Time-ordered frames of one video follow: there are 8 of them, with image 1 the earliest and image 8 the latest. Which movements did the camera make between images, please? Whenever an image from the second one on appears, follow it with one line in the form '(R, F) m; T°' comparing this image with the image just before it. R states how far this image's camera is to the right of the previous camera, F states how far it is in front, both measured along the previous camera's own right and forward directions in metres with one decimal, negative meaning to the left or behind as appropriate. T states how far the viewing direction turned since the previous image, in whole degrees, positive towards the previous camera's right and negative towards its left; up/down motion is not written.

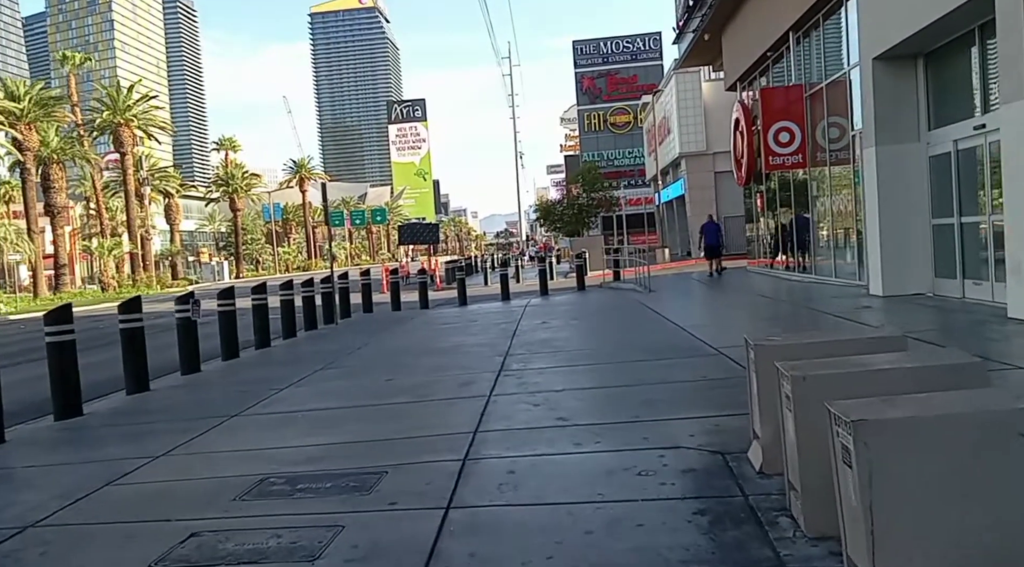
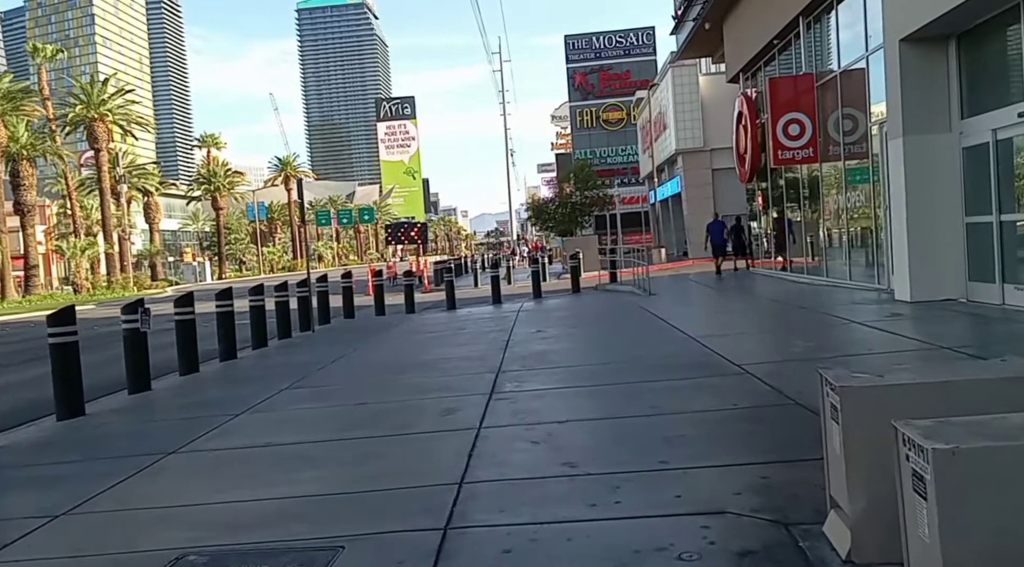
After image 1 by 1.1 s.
(0.0, +1.2) m; +1°
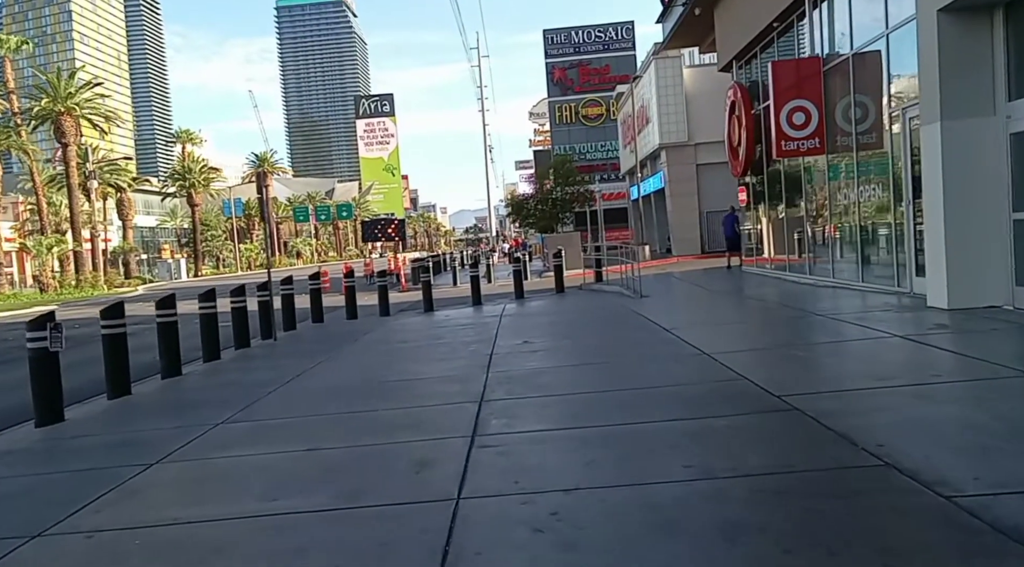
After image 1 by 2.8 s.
(-0.1, +1.5) m; +1°
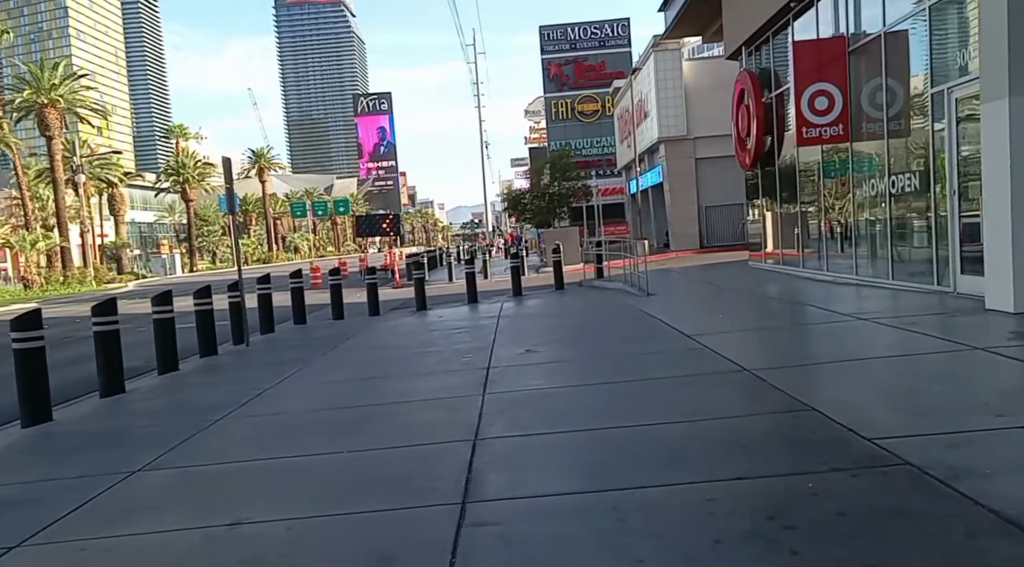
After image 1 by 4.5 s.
(0.0, +1.6) m; 0°
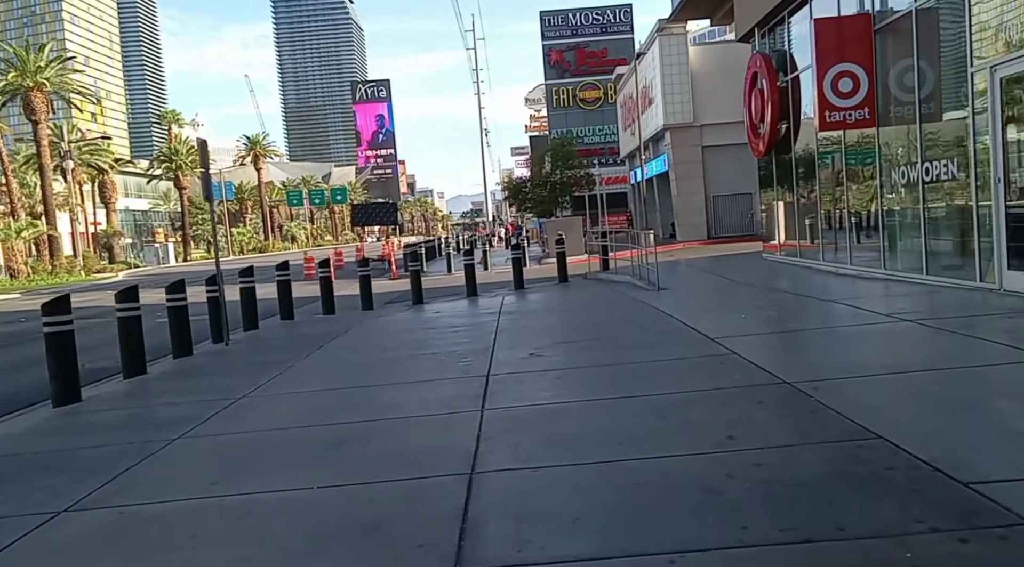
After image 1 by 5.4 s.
(0.0, +1.1) m; 0°
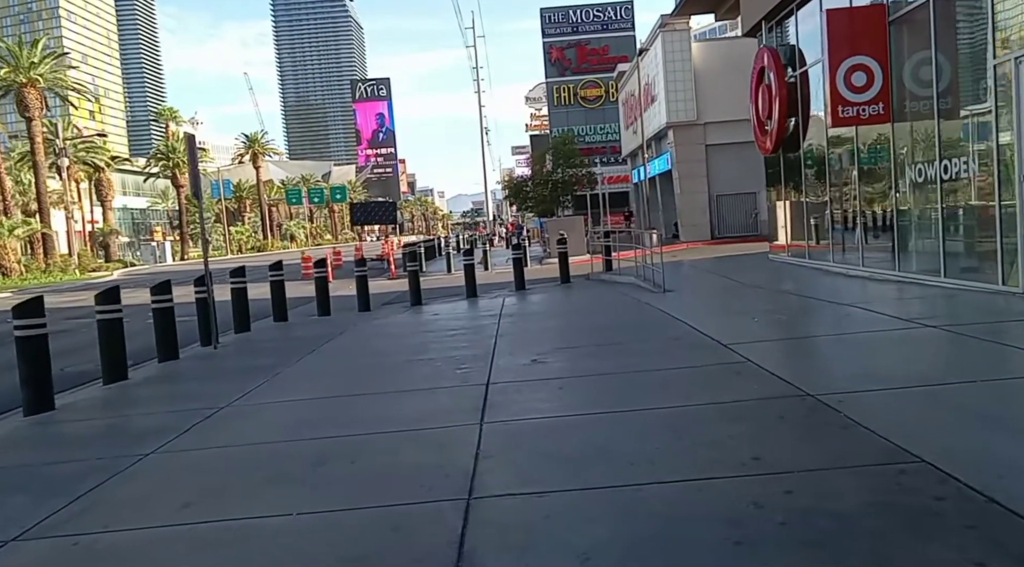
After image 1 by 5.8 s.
(0.0, +0.5) m; 0°
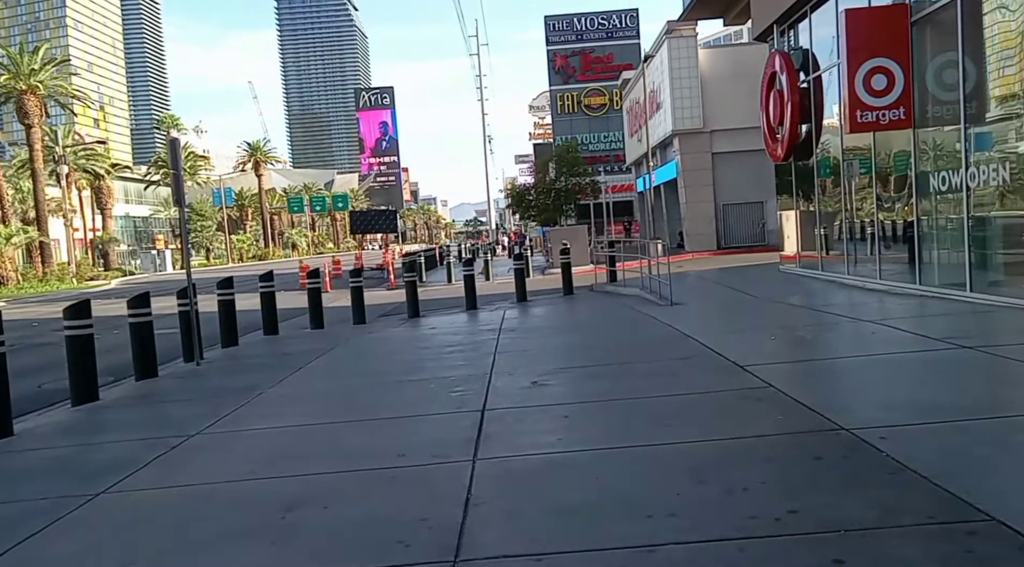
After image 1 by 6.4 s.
(0.0, +0.7) m; 0°
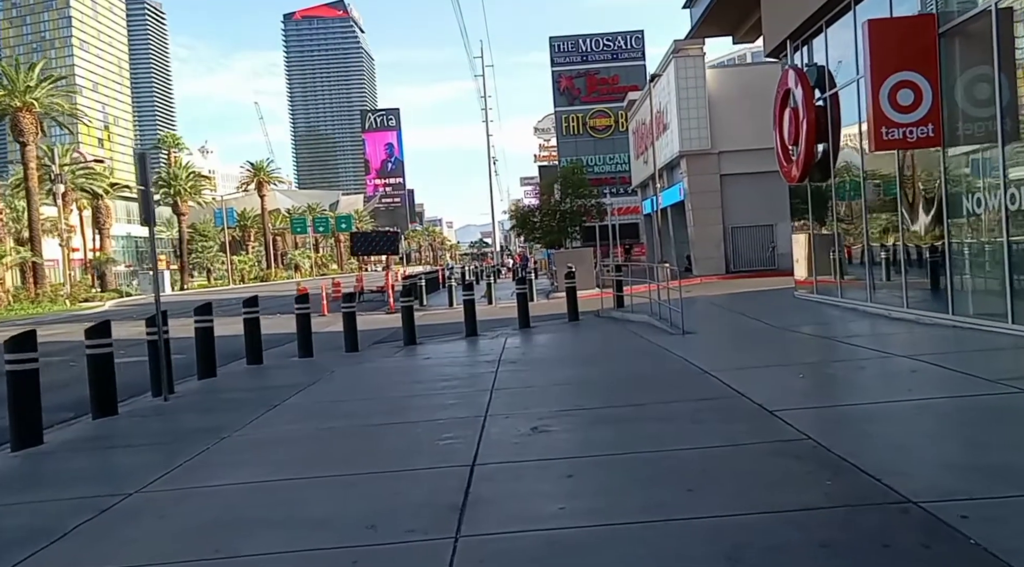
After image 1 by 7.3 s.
(+0.1, +1.0) m; 0°
